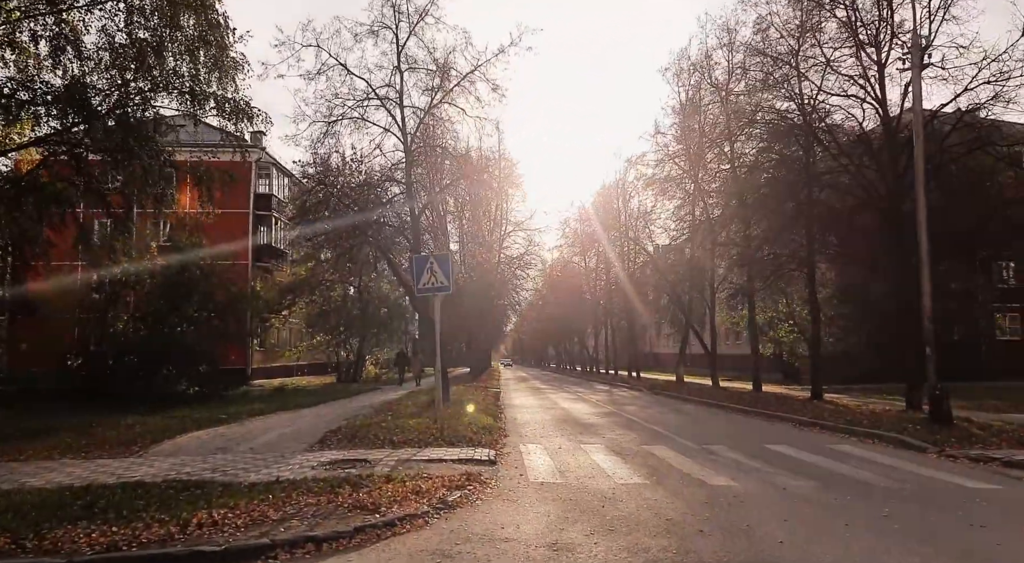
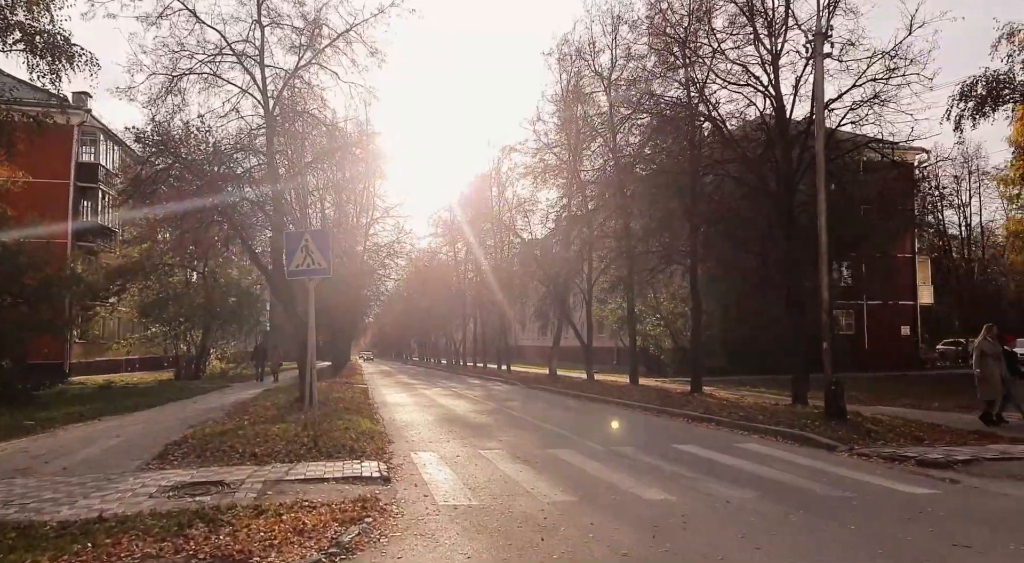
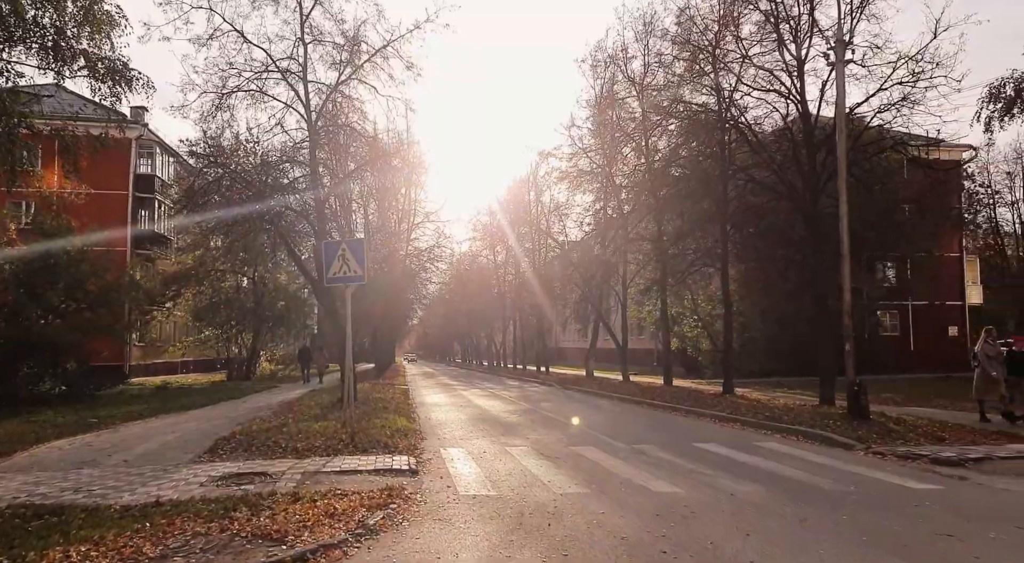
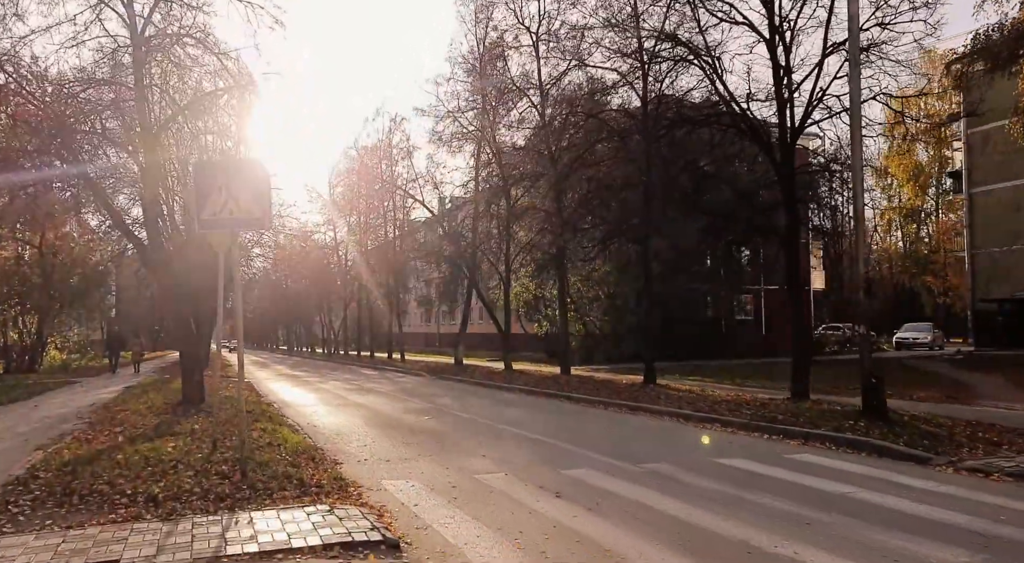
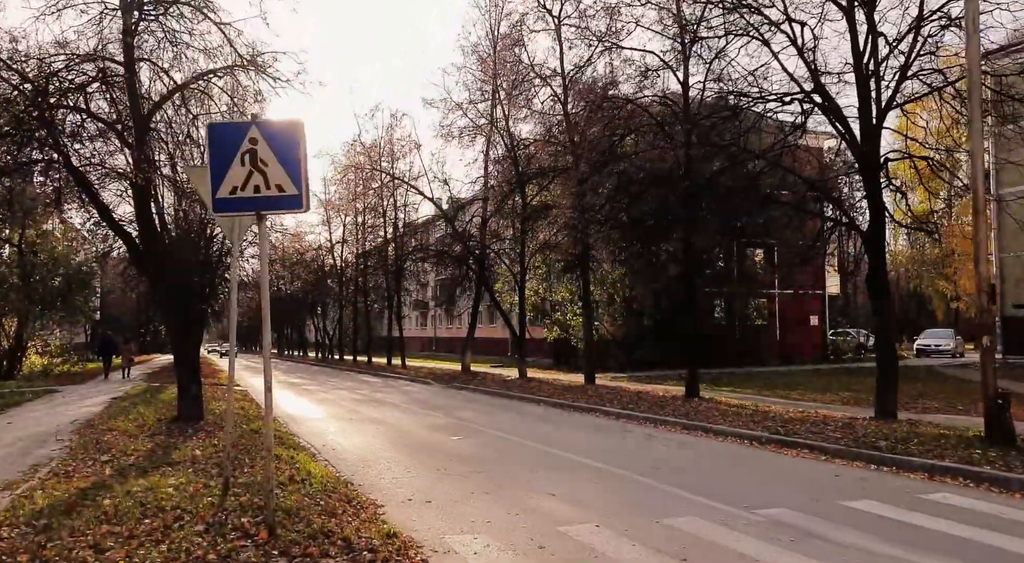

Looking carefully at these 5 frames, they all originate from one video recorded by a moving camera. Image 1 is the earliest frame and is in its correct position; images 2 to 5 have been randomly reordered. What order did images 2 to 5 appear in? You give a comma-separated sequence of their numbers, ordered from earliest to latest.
3, 2, 4, 5
